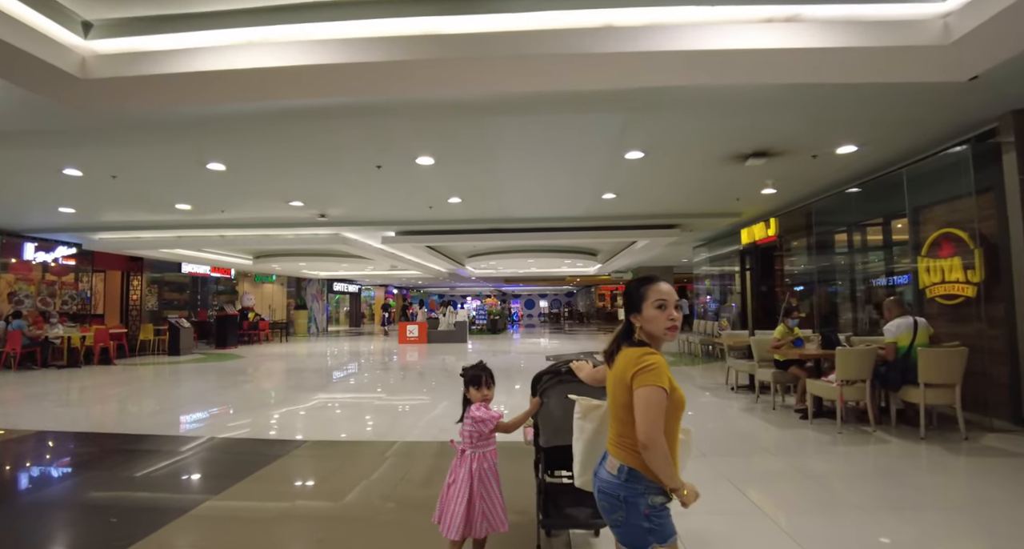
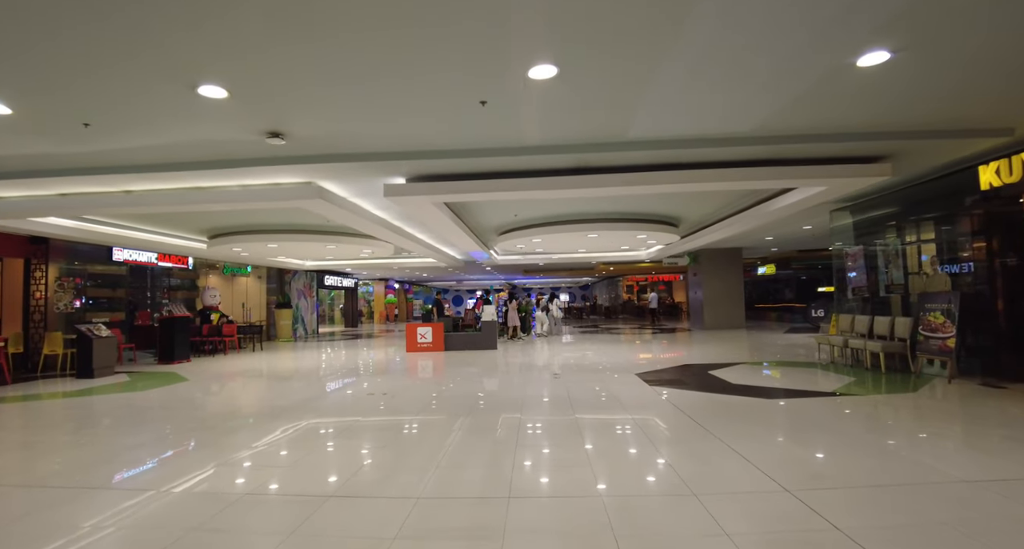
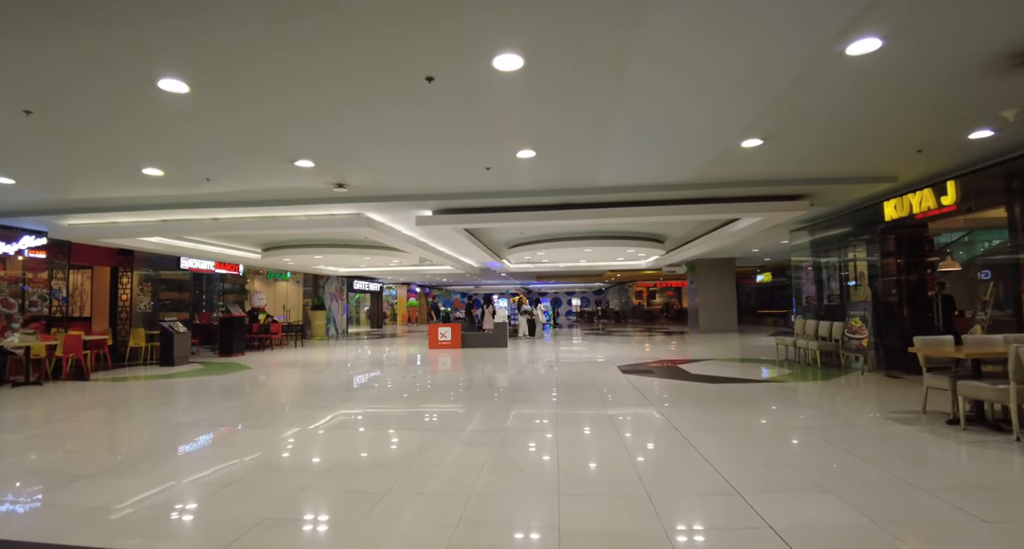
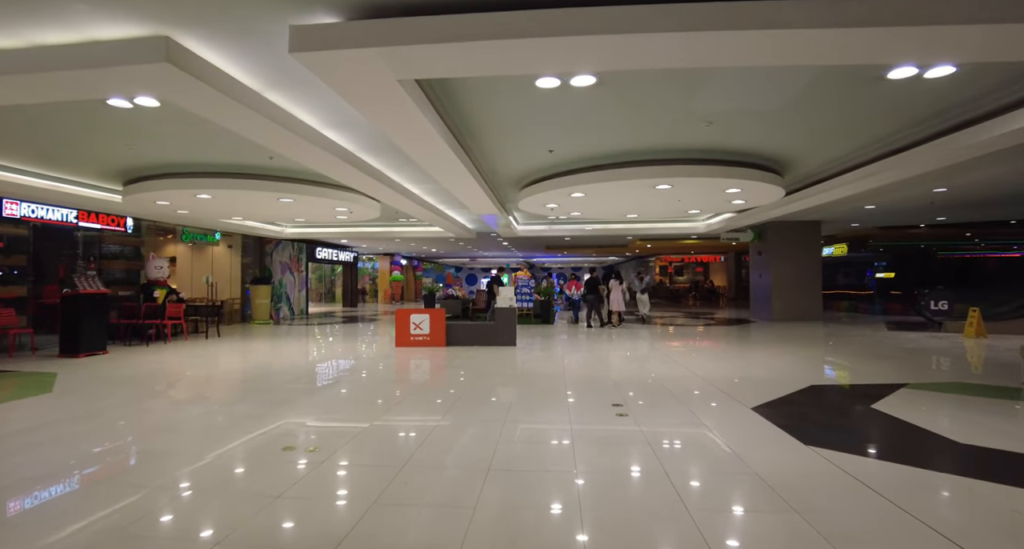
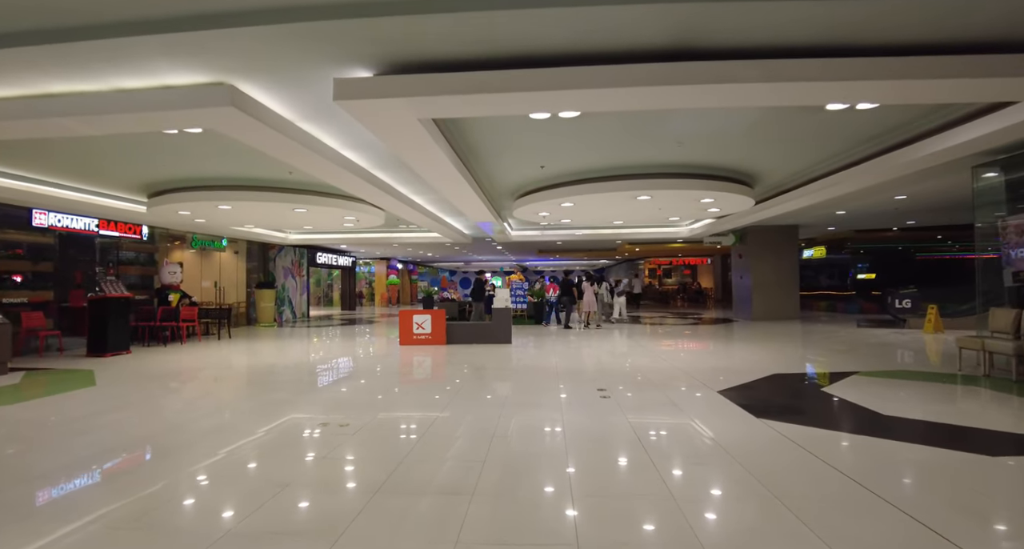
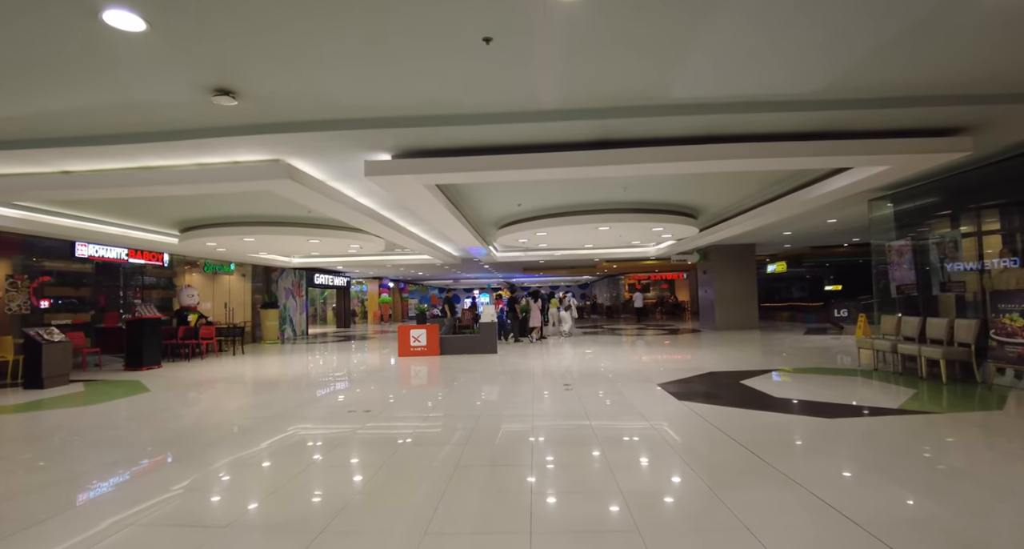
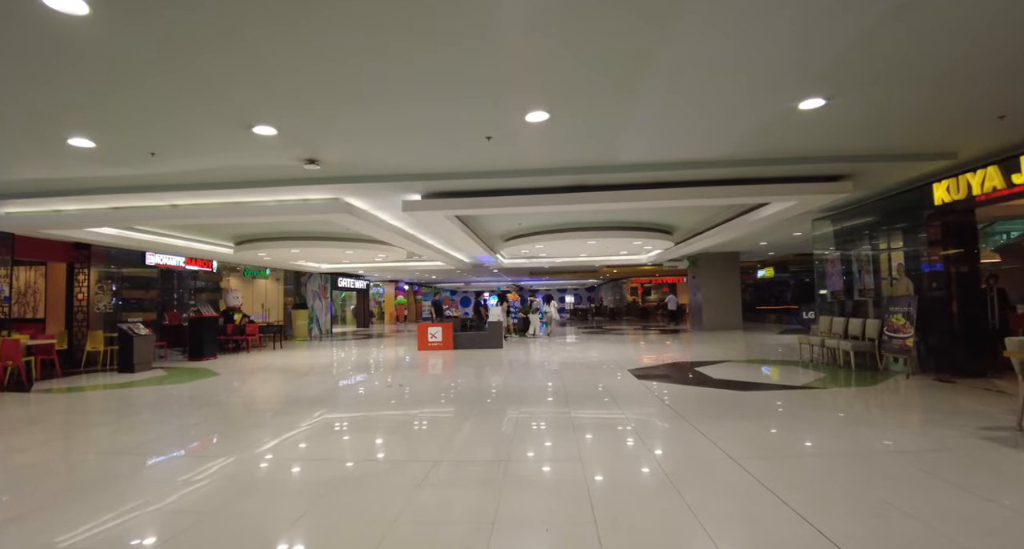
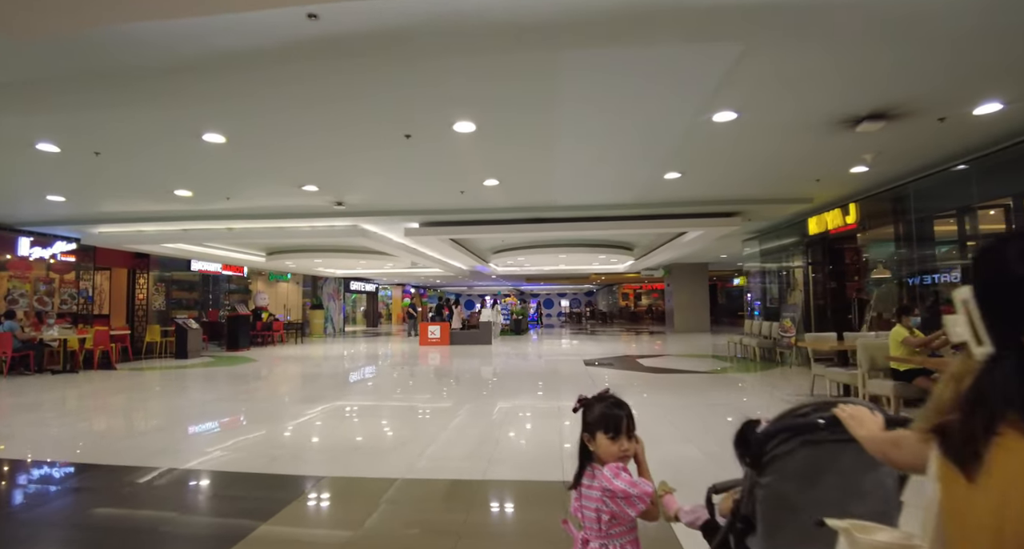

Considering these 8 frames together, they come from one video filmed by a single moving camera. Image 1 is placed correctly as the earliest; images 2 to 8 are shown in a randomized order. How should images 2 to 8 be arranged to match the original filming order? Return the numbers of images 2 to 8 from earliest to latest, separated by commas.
8, 3, 7, 2, 6, 5, 4
